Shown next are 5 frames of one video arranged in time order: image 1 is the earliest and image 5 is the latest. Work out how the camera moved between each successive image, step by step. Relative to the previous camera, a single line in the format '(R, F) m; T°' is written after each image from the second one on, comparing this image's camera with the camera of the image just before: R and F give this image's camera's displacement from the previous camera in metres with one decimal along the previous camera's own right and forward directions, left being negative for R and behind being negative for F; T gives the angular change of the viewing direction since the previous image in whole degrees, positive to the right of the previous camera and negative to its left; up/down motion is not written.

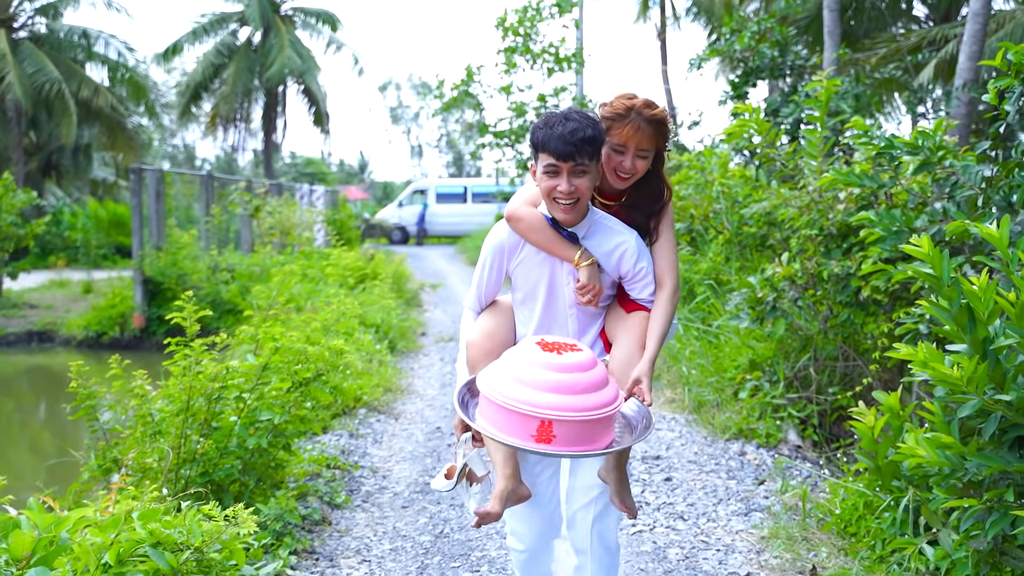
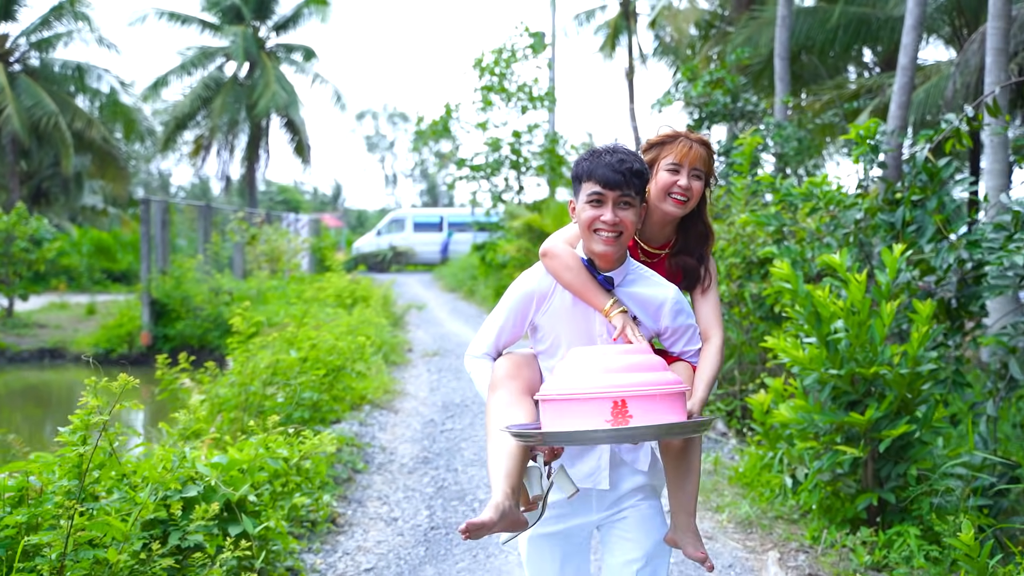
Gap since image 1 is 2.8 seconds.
(-0.1, -1.2) m; +1°
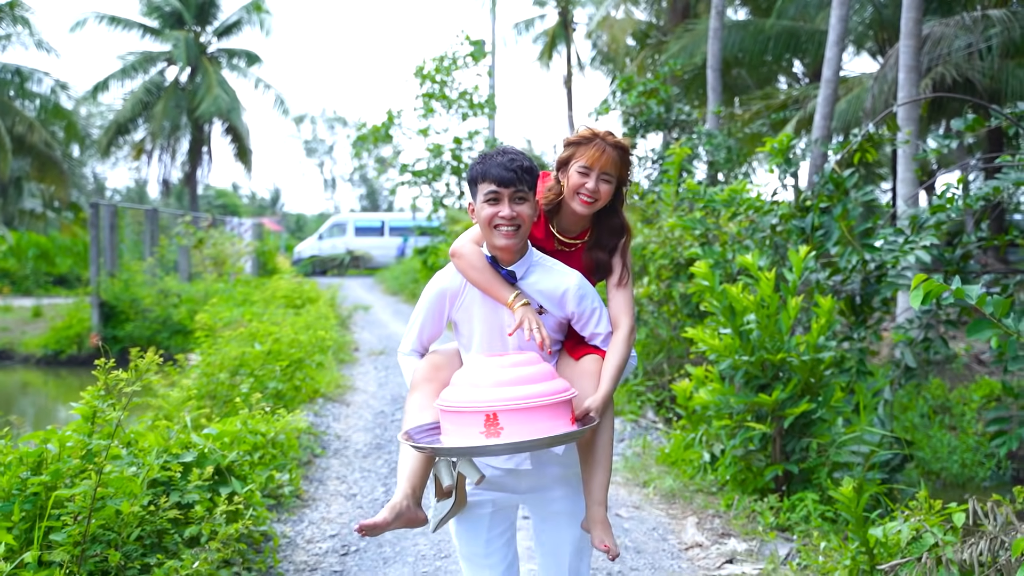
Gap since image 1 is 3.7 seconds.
(0.0, -0.5) m; +3°
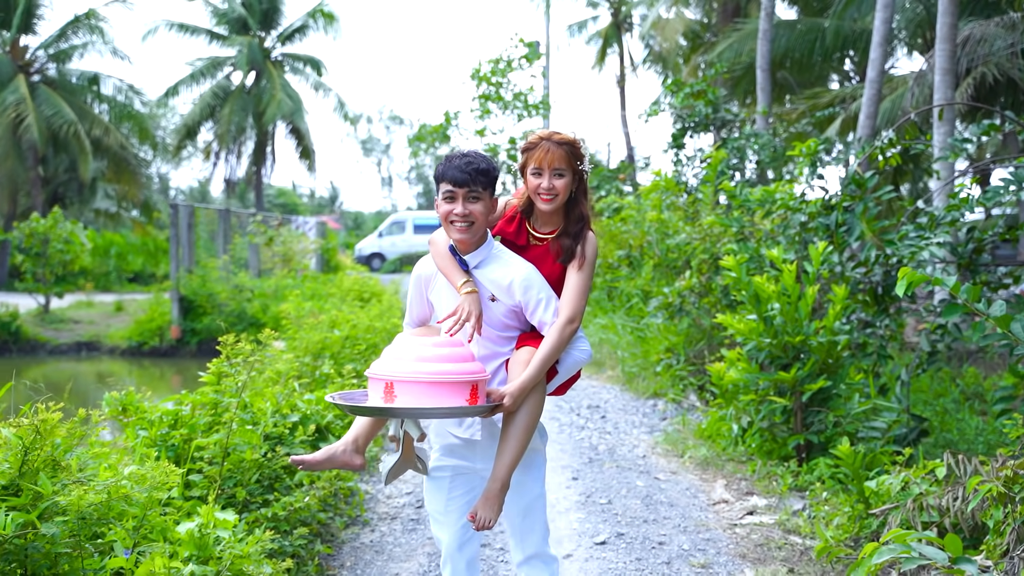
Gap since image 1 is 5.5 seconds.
(0.0, -0.6) m; -3°
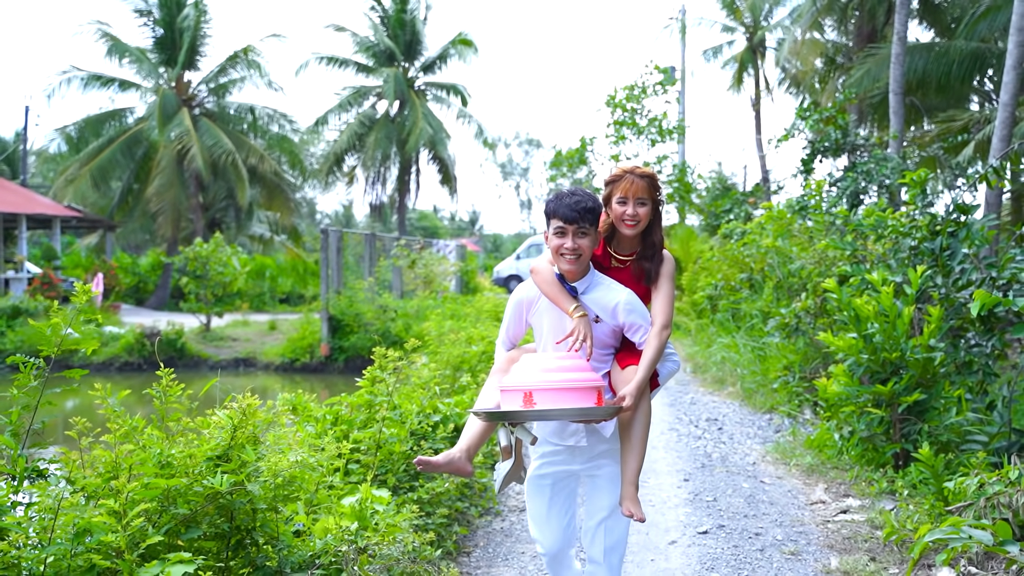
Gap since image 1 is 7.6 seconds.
(+0.1, -0.6) m; -7°
